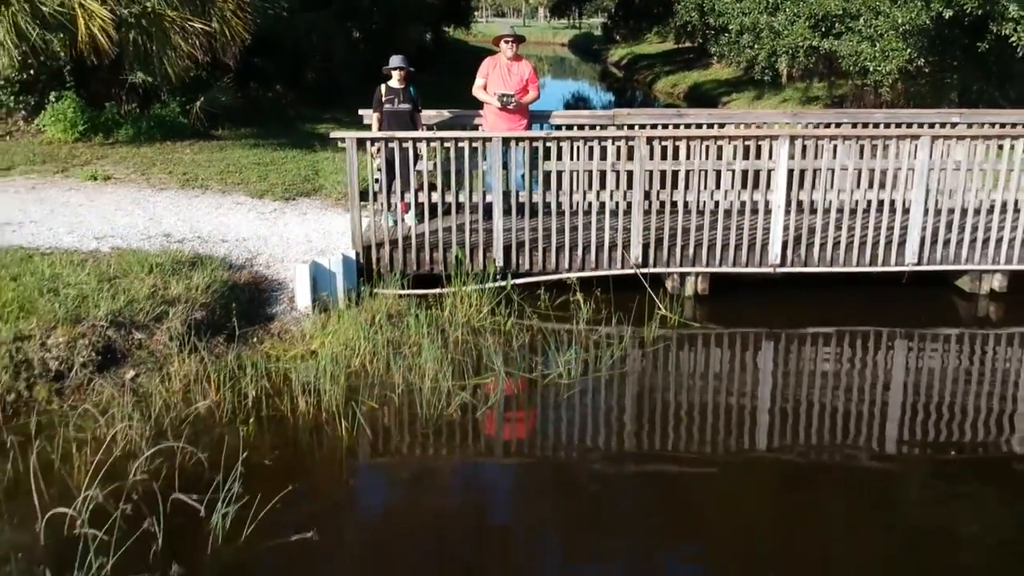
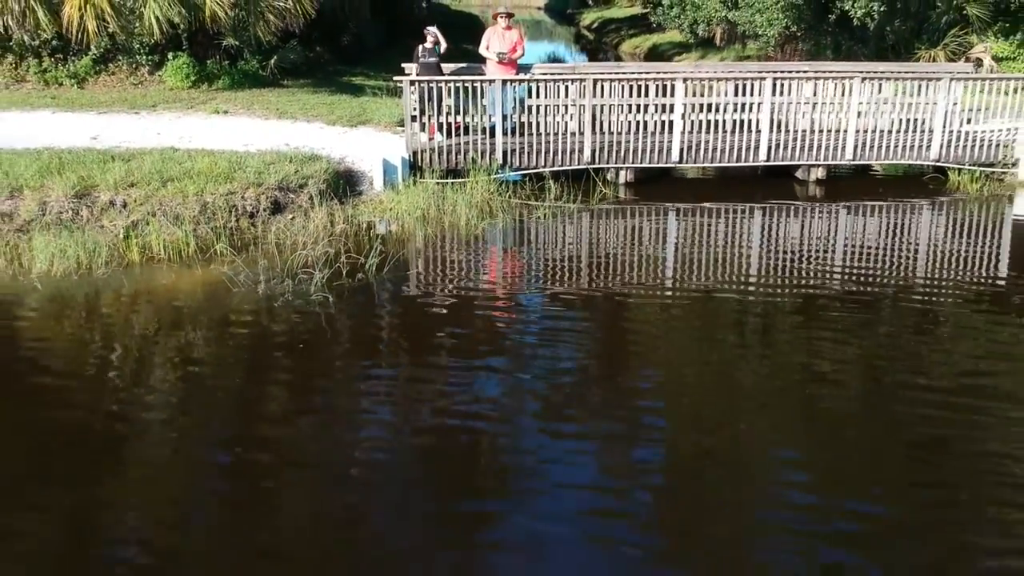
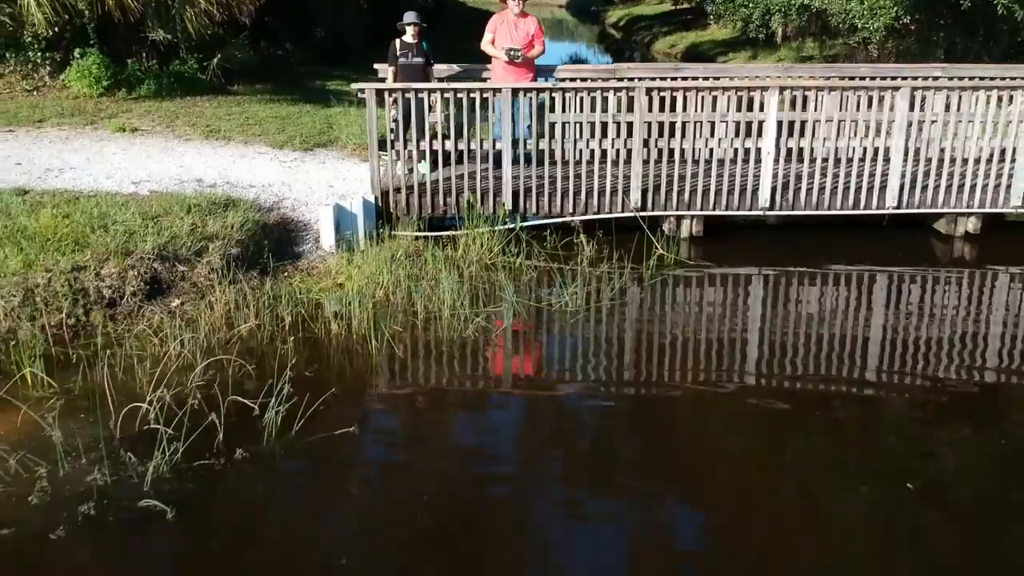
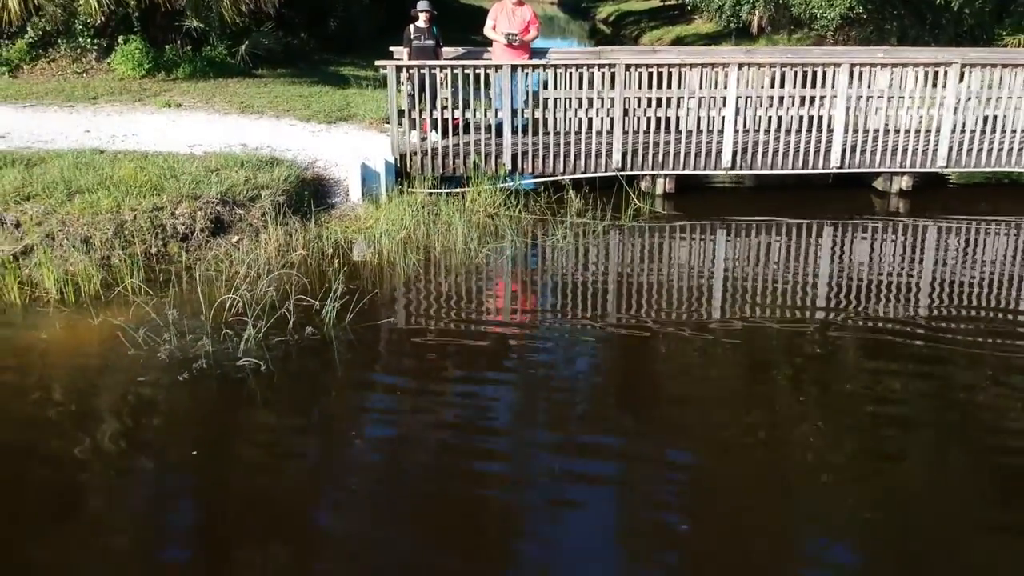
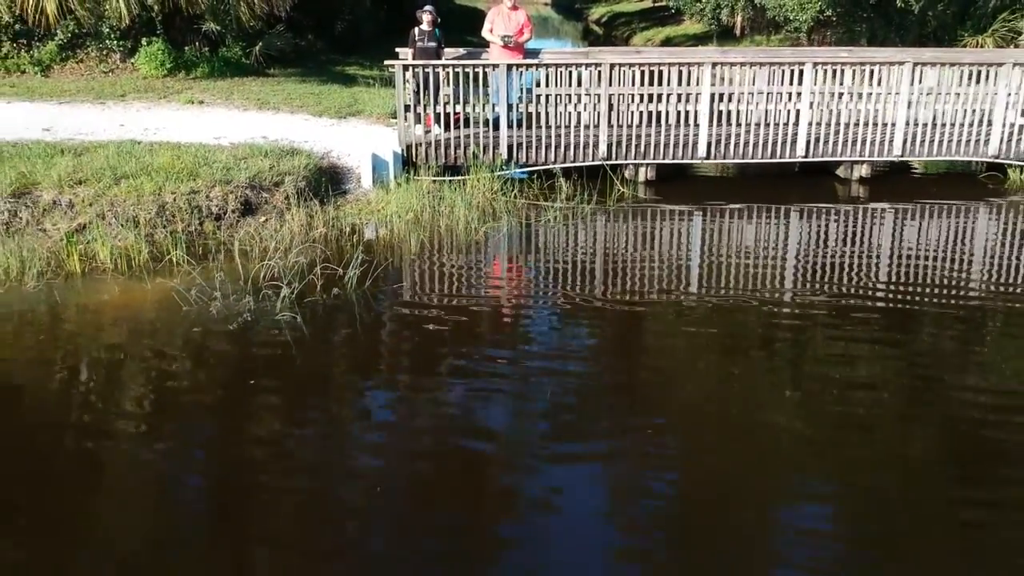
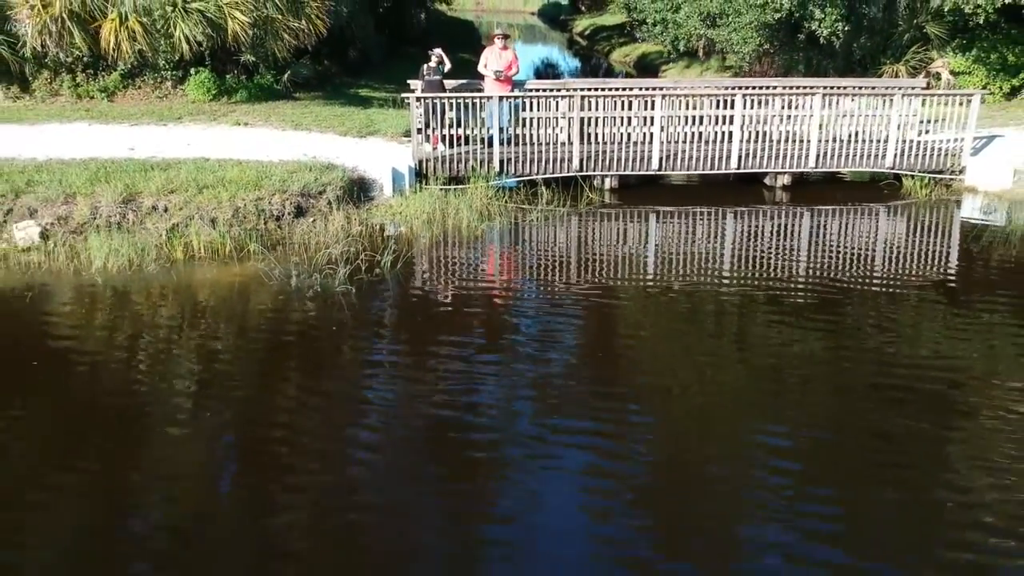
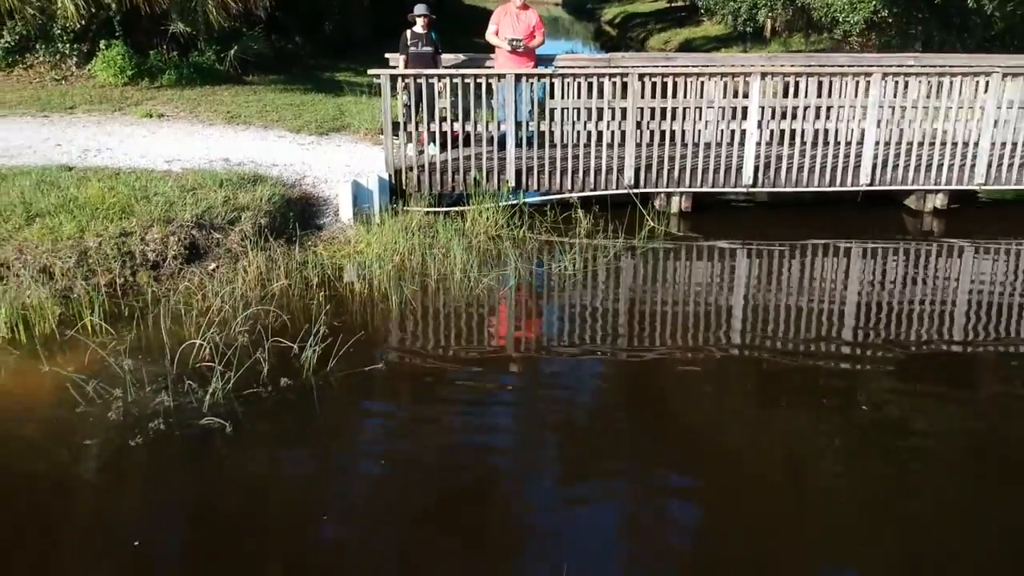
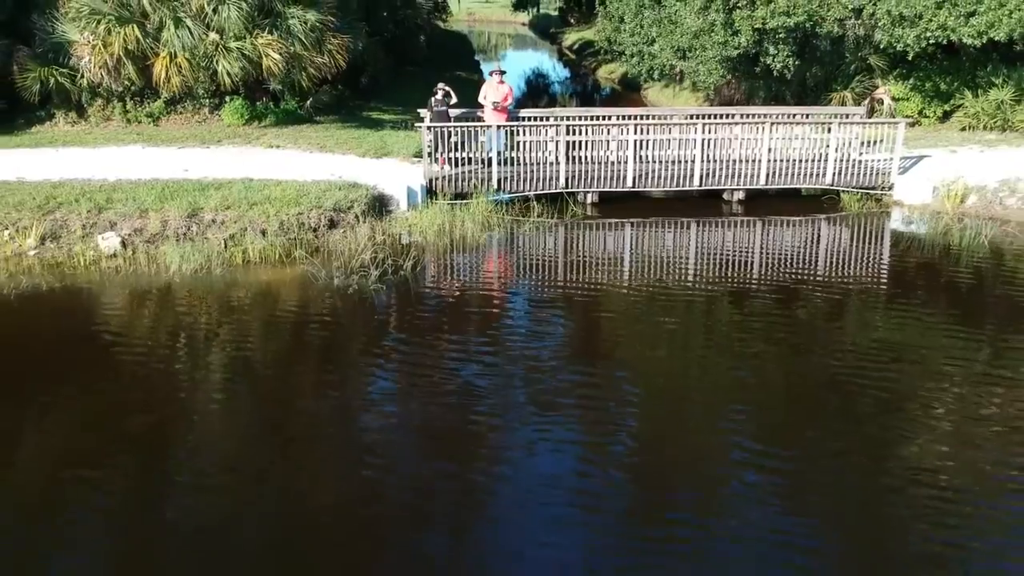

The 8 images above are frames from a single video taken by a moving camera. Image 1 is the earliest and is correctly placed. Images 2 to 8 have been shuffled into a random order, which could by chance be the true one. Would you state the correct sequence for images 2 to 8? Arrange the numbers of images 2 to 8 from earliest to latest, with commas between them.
3, 7, 4, 5, 2, 6, 8
